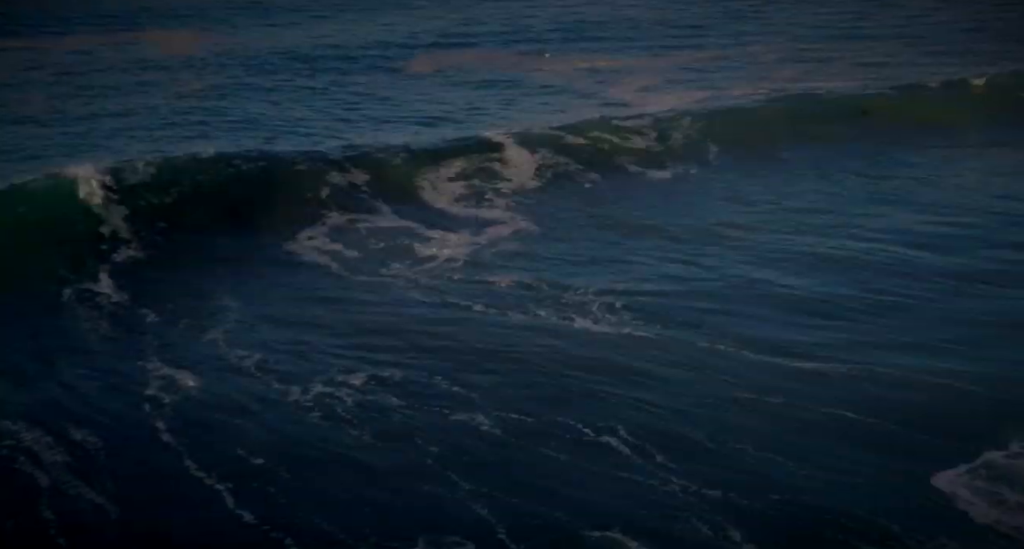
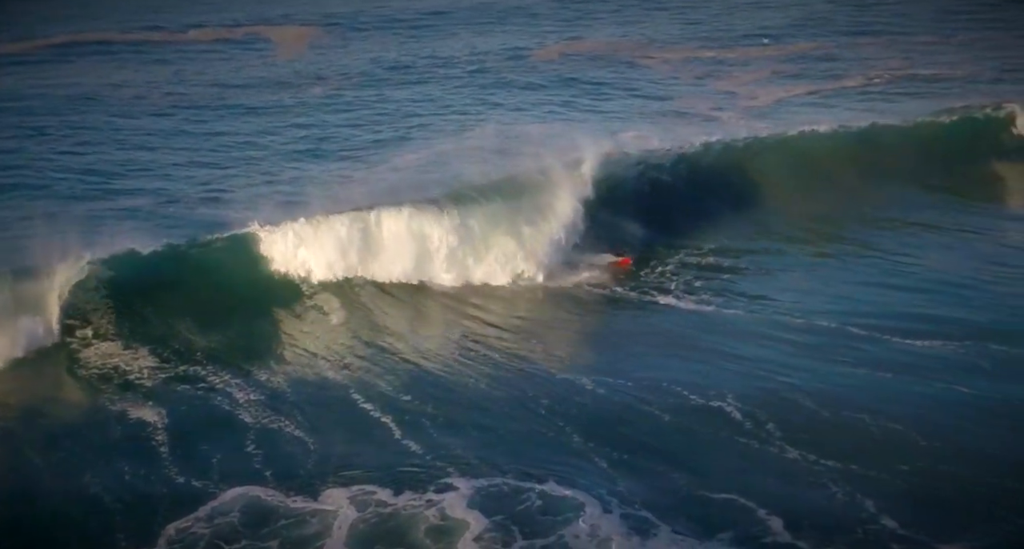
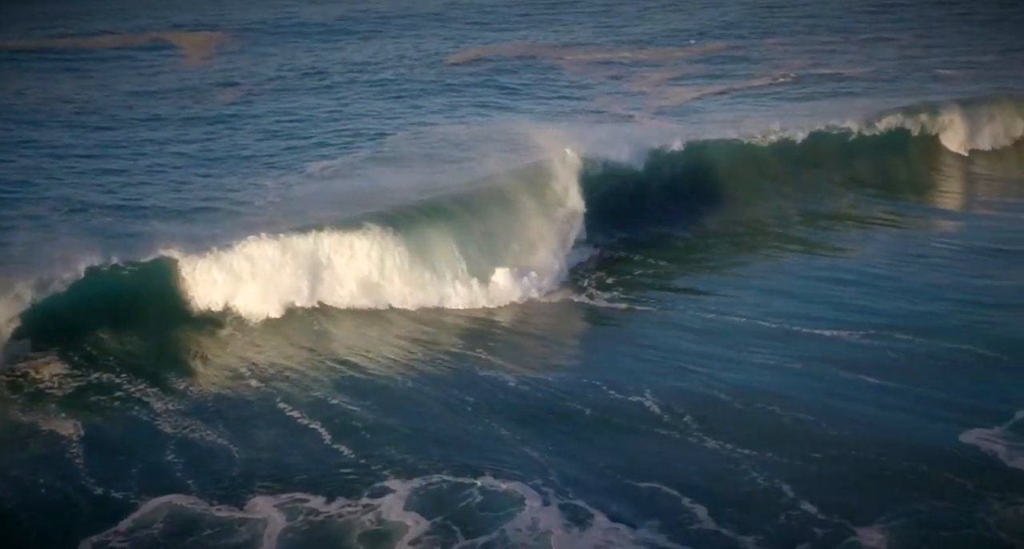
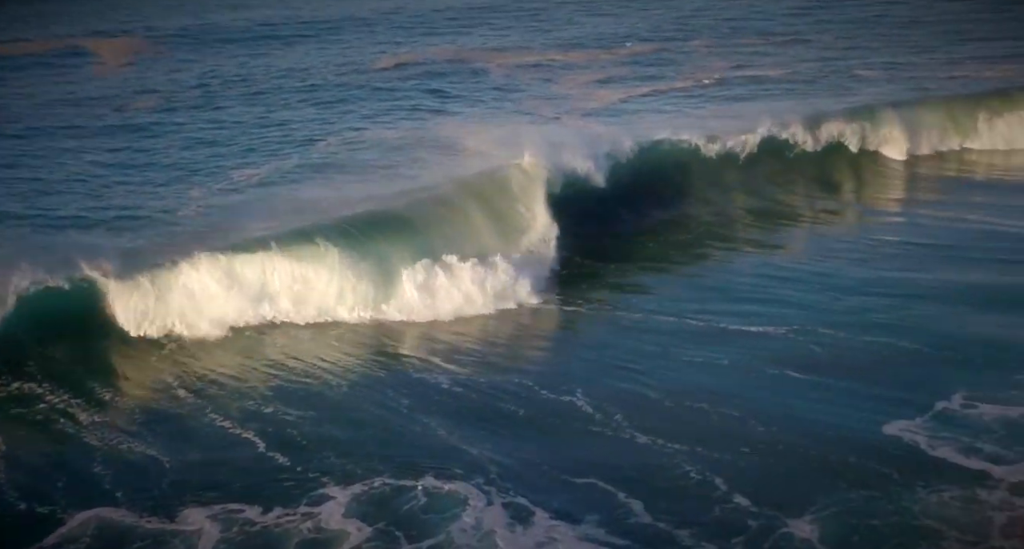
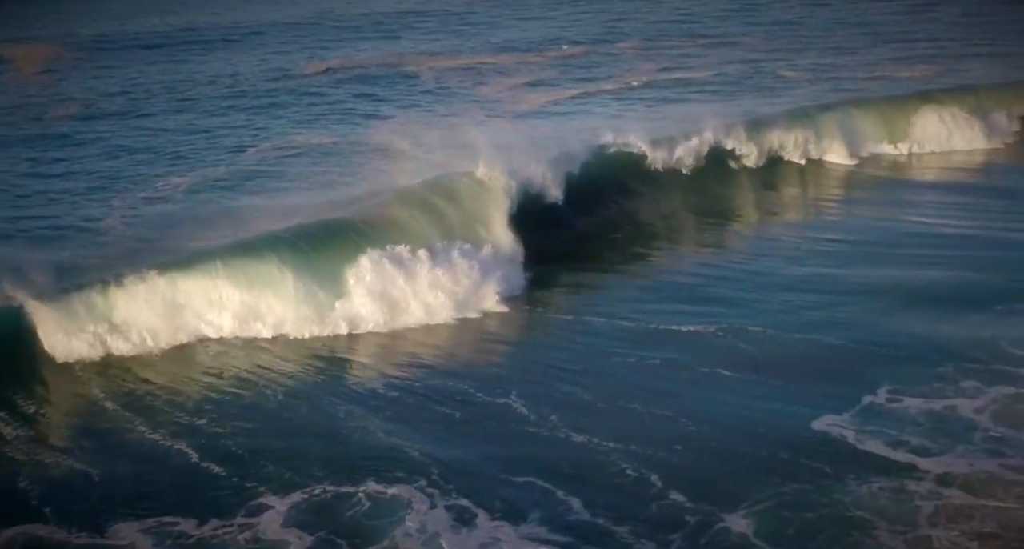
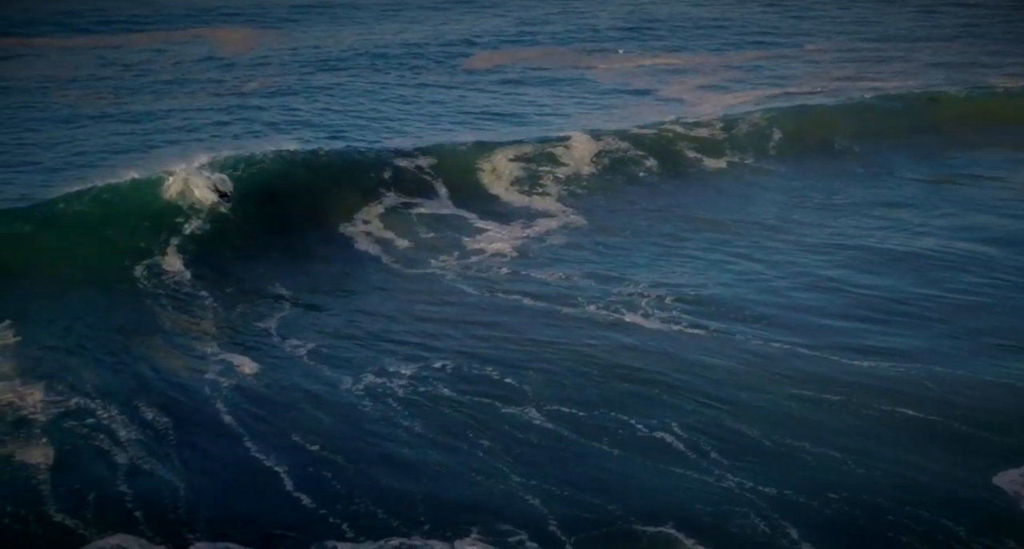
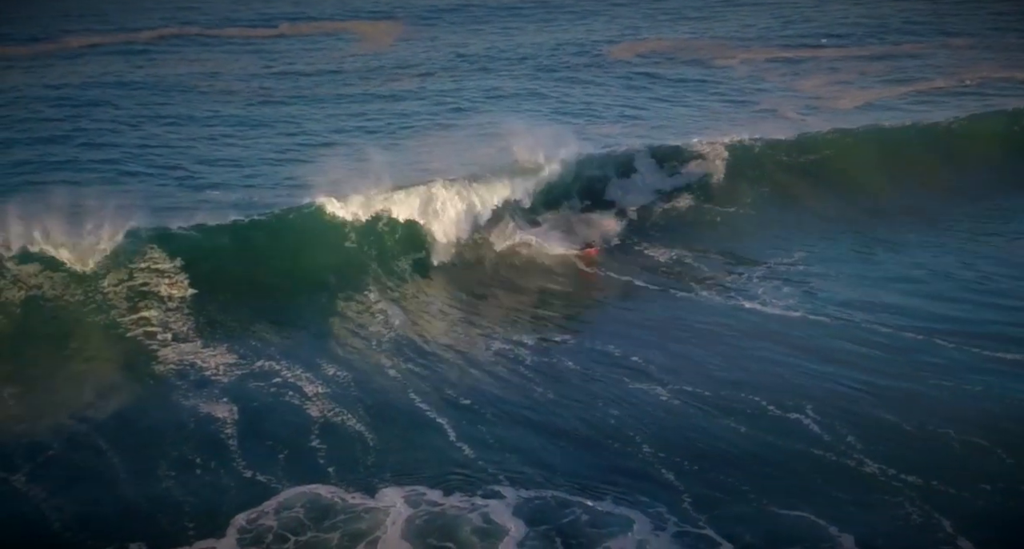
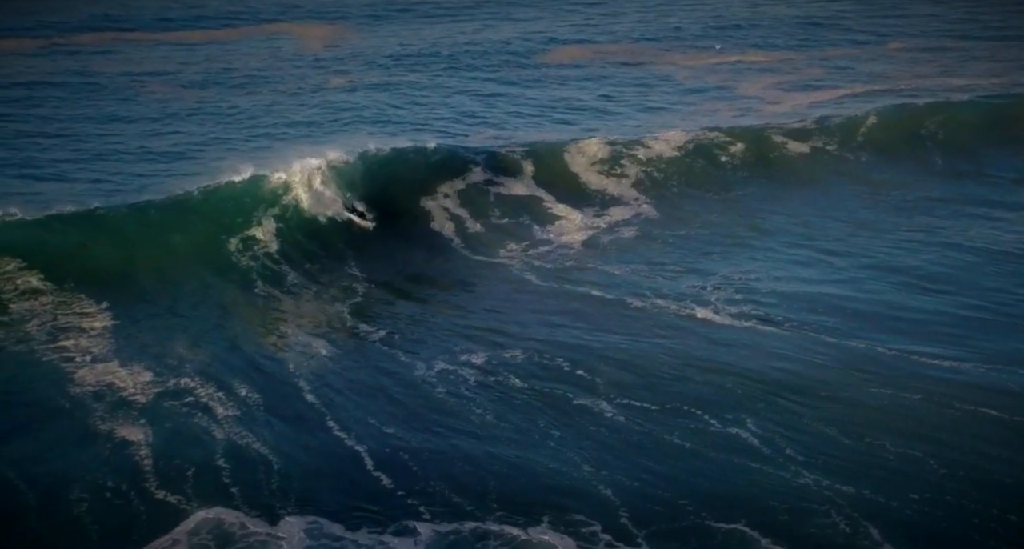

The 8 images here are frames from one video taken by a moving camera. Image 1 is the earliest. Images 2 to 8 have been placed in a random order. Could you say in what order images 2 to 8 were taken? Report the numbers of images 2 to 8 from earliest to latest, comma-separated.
6, 8, 7, 2, 3, 4, 5
